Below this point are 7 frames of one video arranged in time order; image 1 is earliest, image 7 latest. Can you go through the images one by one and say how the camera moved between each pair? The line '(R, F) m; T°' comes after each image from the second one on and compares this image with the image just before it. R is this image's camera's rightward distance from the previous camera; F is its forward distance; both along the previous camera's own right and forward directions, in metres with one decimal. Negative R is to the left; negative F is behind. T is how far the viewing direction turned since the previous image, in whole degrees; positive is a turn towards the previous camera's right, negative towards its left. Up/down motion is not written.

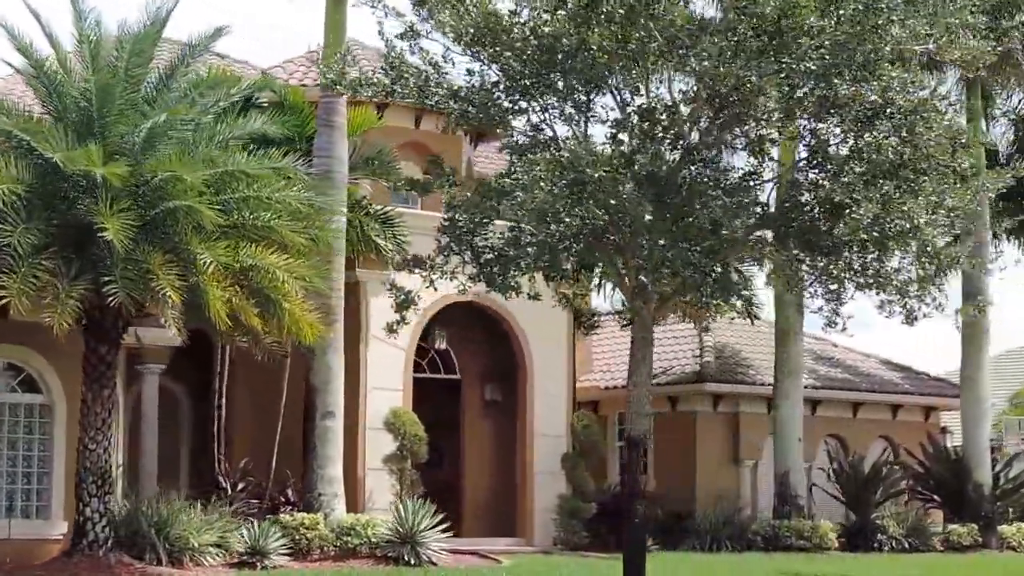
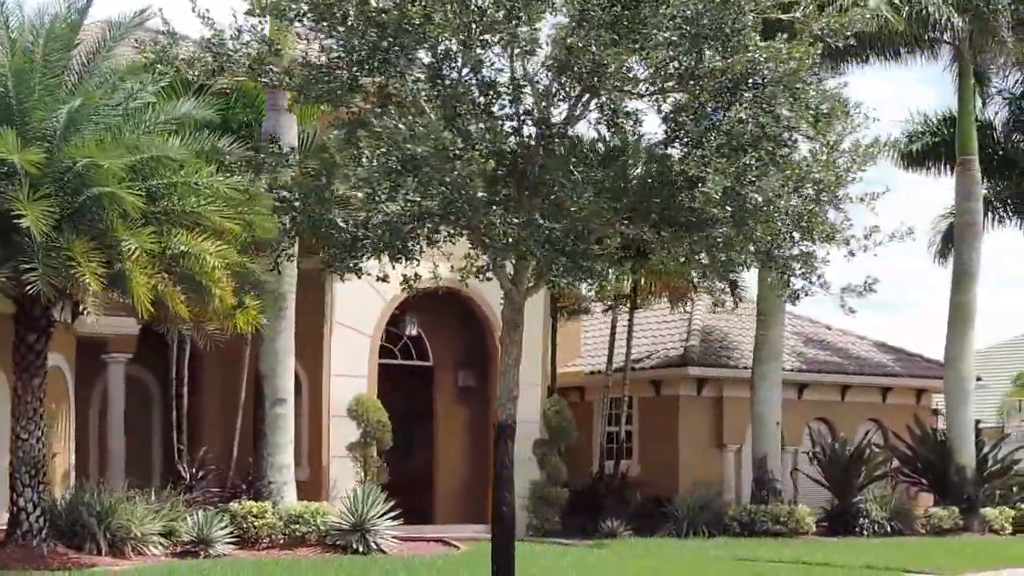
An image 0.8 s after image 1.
(+1.1, +0.3) m; -2°
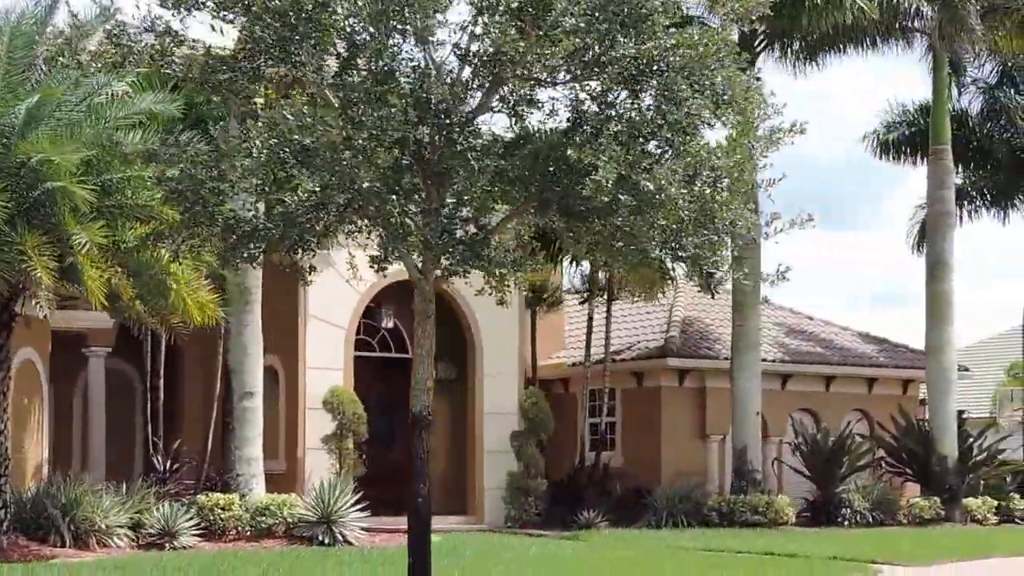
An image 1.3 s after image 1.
(+0.7, 0.0) m; -1°
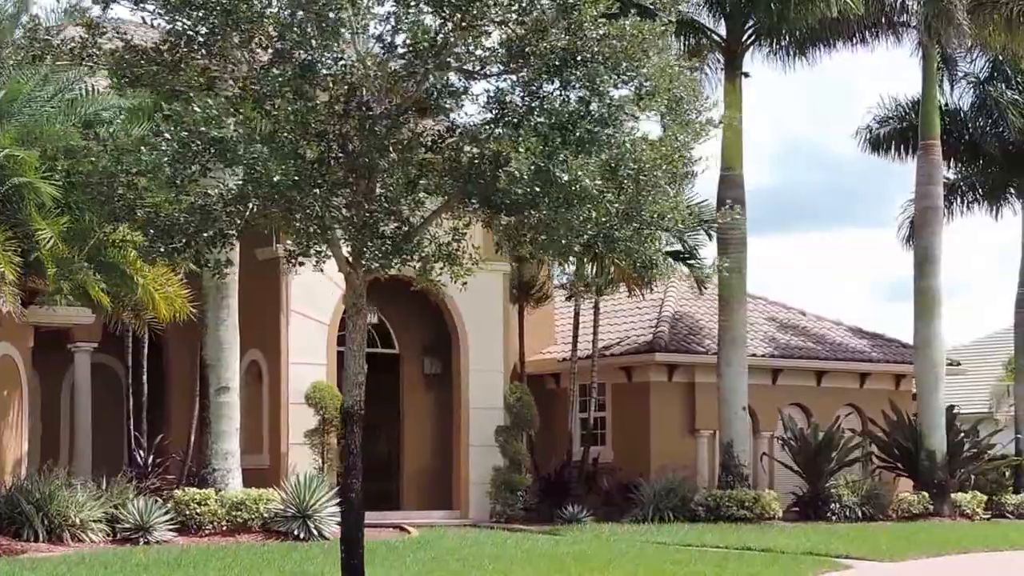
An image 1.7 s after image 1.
(+0.5, 0.0) m; -1°
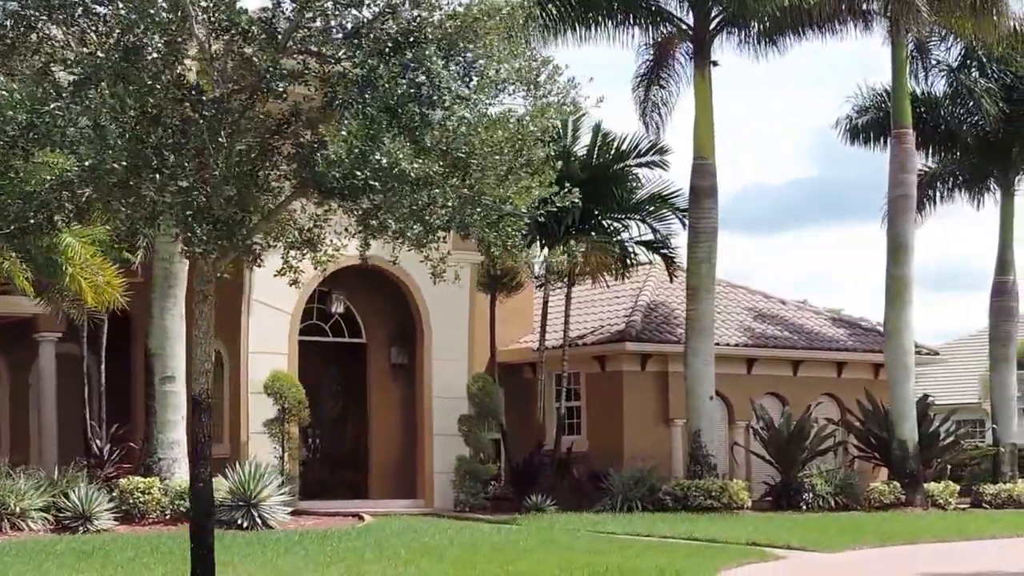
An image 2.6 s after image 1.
(+1.2, +0.1) m; -2°
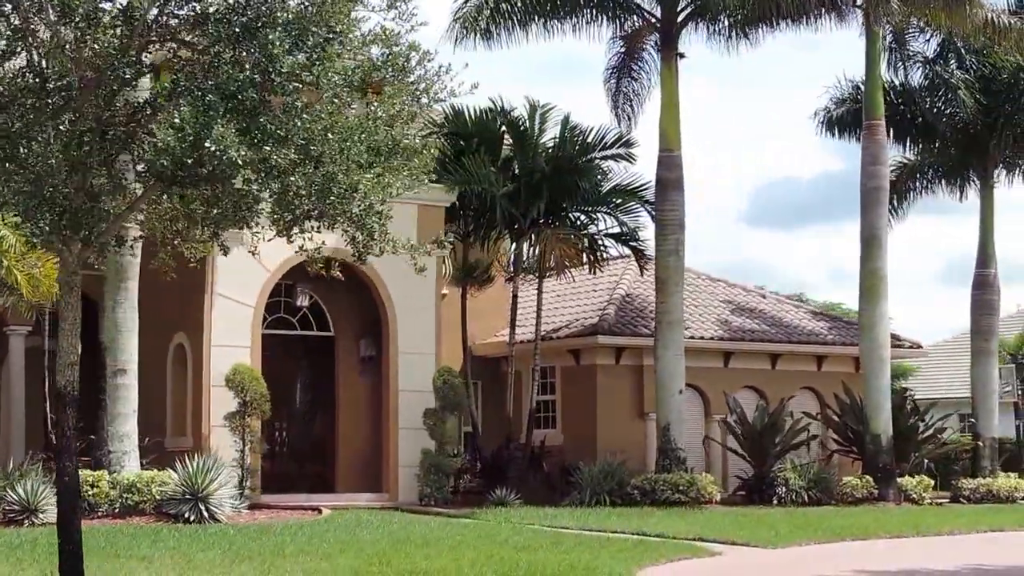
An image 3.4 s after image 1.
(+1.0, +0.1) m; -1°
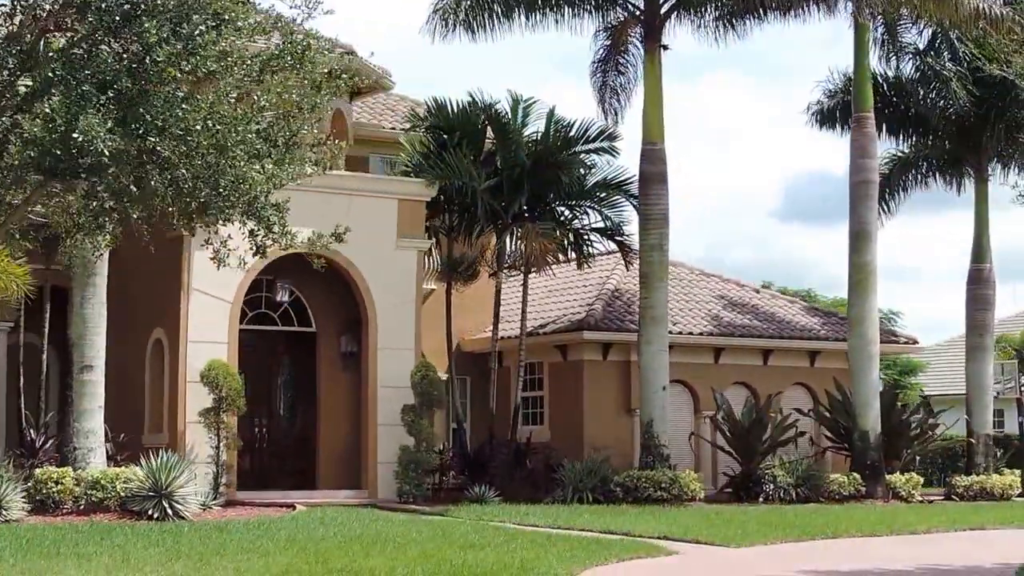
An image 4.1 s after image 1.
(+0.8, +0.2) m; -1°
